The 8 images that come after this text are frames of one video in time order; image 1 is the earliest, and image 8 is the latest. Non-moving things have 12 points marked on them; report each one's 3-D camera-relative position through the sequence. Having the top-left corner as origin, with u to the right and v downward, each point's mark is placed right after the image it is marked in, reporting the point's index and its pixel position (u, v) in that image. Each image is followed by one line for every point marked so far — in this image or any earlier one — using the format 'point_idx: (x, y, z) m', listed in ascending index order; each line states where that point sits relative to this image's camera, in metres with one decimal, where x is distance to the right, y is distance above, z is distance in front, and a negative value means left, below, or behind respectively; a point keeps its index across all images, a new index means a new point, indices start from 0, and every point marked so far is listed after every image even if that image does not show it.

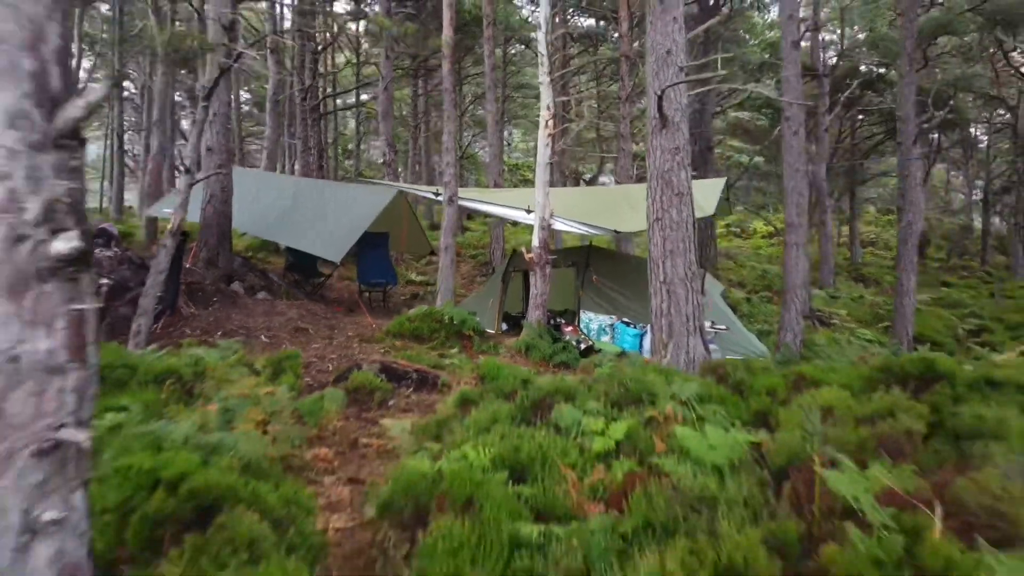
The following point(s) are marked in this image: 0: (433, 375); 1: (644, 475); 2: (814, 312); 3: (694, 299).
0: (-0.4, -0.4, +4.1) m
1: (+0.3, -0.4, +2.2) m
2: (+2.7, -0.2, +8.0) m
3: (+0.9, -0.1, +4.6) m
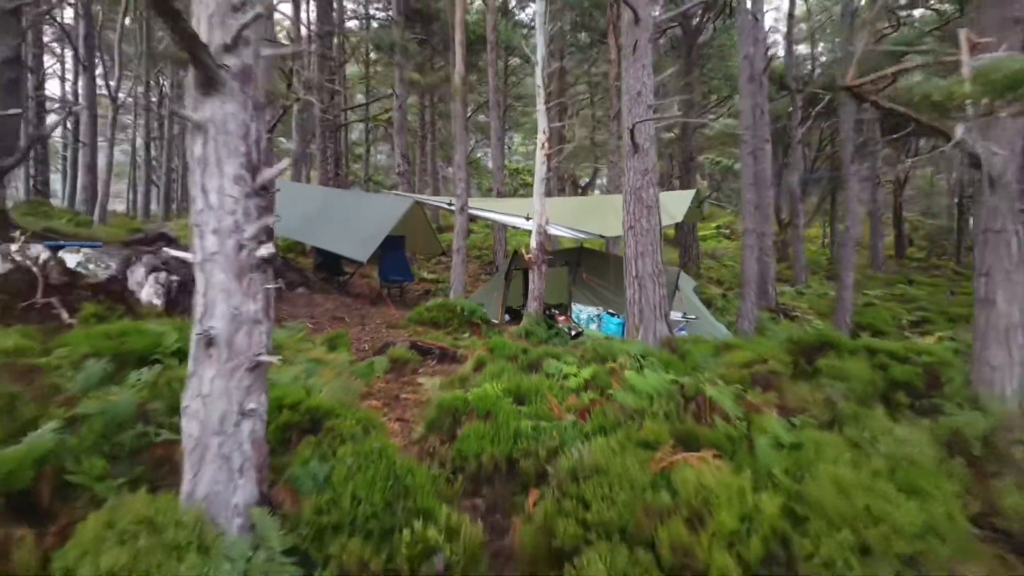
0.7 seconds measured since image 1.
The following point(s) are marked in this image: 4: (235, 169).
0: (-0.4, -0.4, +5.3) m
1: (+0.3, -0.4, +3.3) m
2: (+2.7, -0.2, +9.1) m
3: (+0.9, 0.0, +5.7) m
4: (-0.8, +0.3, +2.6) m
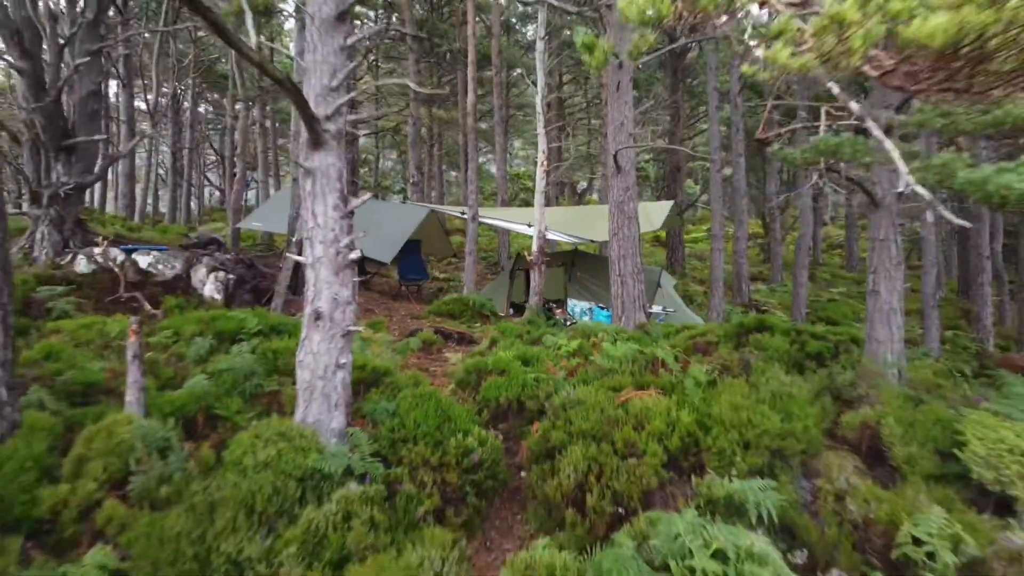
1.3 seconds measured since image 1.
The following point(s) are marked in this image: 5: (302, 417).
0: (-0.3, -0.4, +6.5) m
1: (+0.4, -0.4, +4.5) m
2: (+2.7, -0.1, +10.4) m
3: (+1.0, 0.0, +6.9) m
4: (-0.8, +0.4, +3.8) m
5: (-0.9, -0.5, +3.8) m
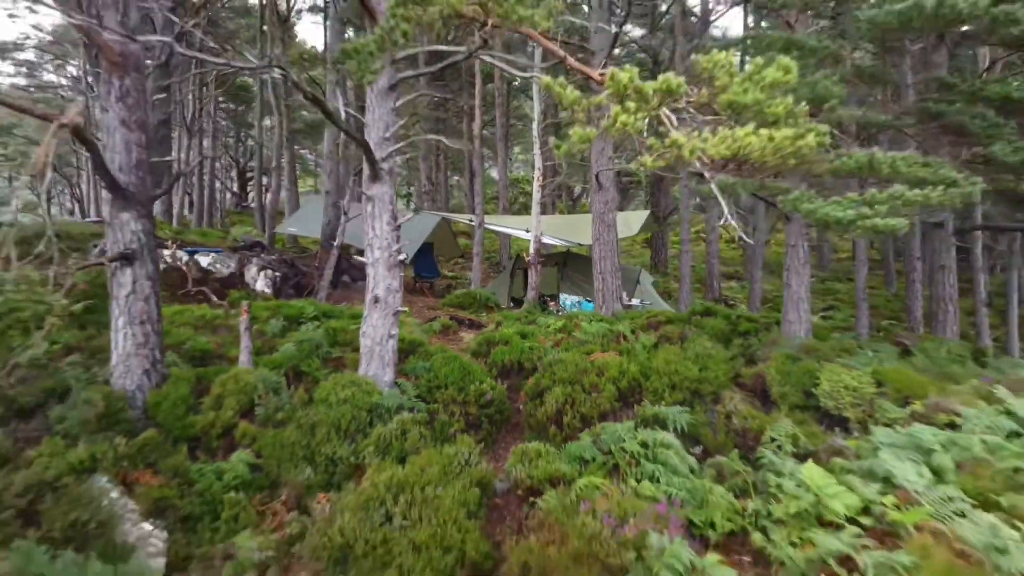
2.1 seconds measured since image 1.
0: (-0.3, -0.3, +8.1) m
1: (+0.4, -0.3, +6.1) m
2: (+2.7, -0.1, +11.9) m
3: (+1.0, +0.1, +8.5) m
4: (-0.7, +0.4, +5.4) m
5: (-0.9, -0.5, +5.4) m
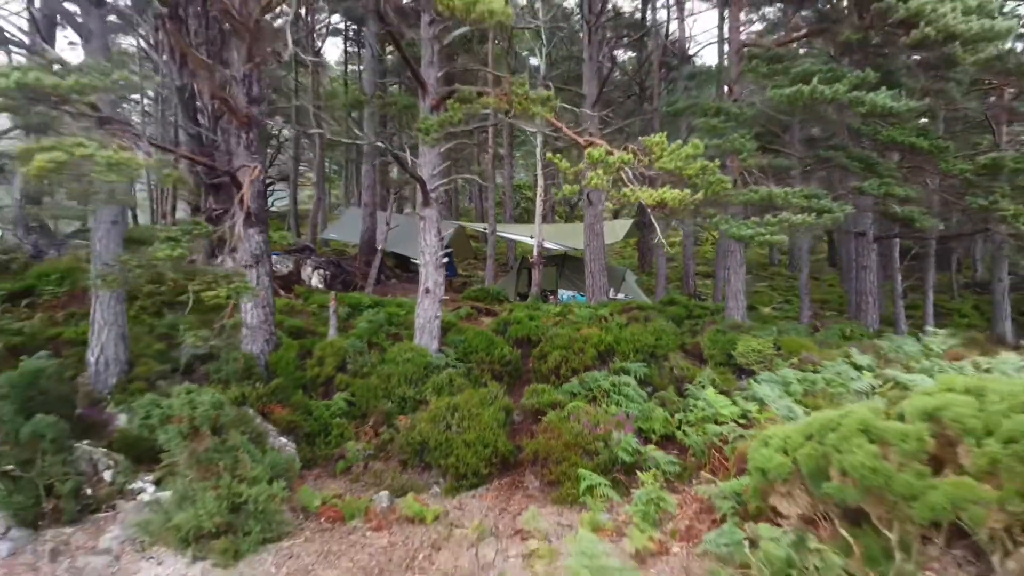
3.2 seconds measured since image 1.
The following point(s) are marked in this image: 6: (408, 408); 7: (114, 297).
0: (-0.2, -0.3, +10.2) m
1: (+0.5, -0.3, +8.2) m
2: (+2.8, 0.0, +14.1) m
3: (+1.1, +0.1, +10.7) m
4: (-0.7, +0.5, +7.6) m
5: (-0.8, -0.4, +7.5) m
6: (-0.8, -0.9, +6.6) m
7: (-3.1, -0.1, +7.2) m
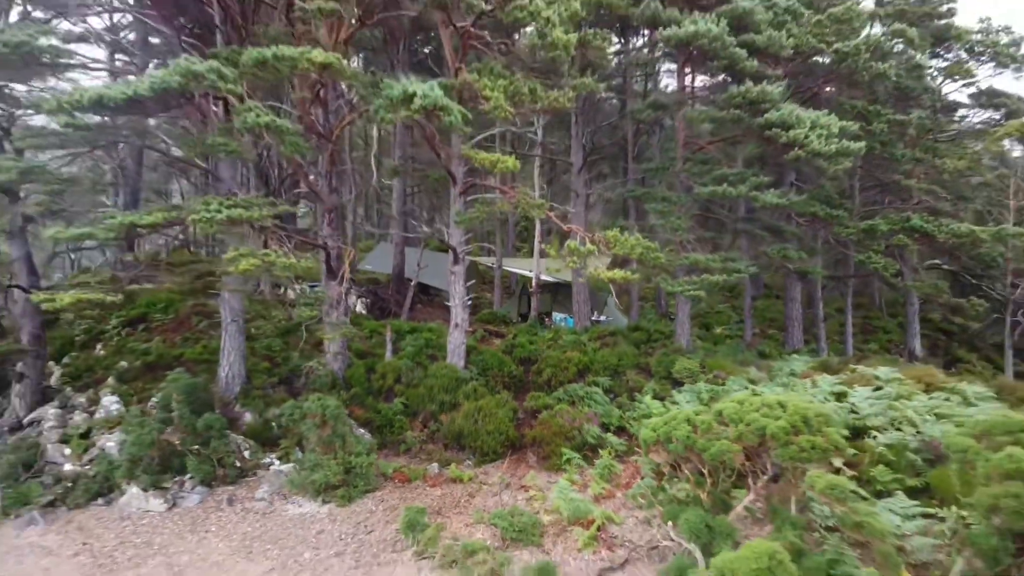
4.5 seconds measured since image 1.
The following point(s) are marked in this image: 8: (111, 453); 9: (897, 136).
0: (-0.2, -0.7, +13.2) m
1: (+0.5, -0.7, +11.3) m
2: (+2.9, -0.4, +17.1) m
3: (+1.1, -0.3, +13.7) m
4: (-0.6, +0.1, +10.6) m
5: (-0.7, -0.8, +10.6) m
6: (-0.7, -1.3, +9.6) m
7: (-3.1, -0.5, +10.2) m
8: (-3.9, -1.6, +8.9) m
9: (+5.0, +2.0, +11.8) m
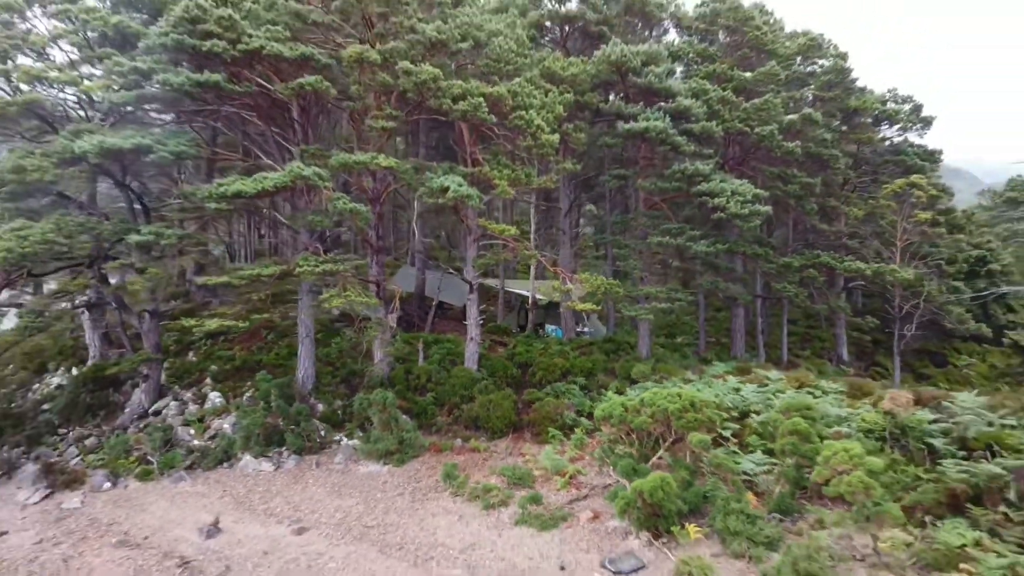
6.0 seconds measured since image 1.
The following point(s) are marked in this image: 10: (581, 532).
0: (-0.1, -1.0, +16.8) m
1: (+0.5, -1.0, +14.8) m
2: (+2.9, -0.8, +20.6) m
3: (+1.1, -0.6, +17.2) m
4: (-0.6, -0.3, +14.1) m
5: (-0.7, -1.2, +14.1) m
6: (-0.7, -1.6, +13.2) m
7: (-3.1, -0.8, +13.7) m
8: (-3.9, -2.0, +12.5) m
9: (+5.0, +1.6, +15.4) m
10: (+0.7, -2.4, +8.9) m
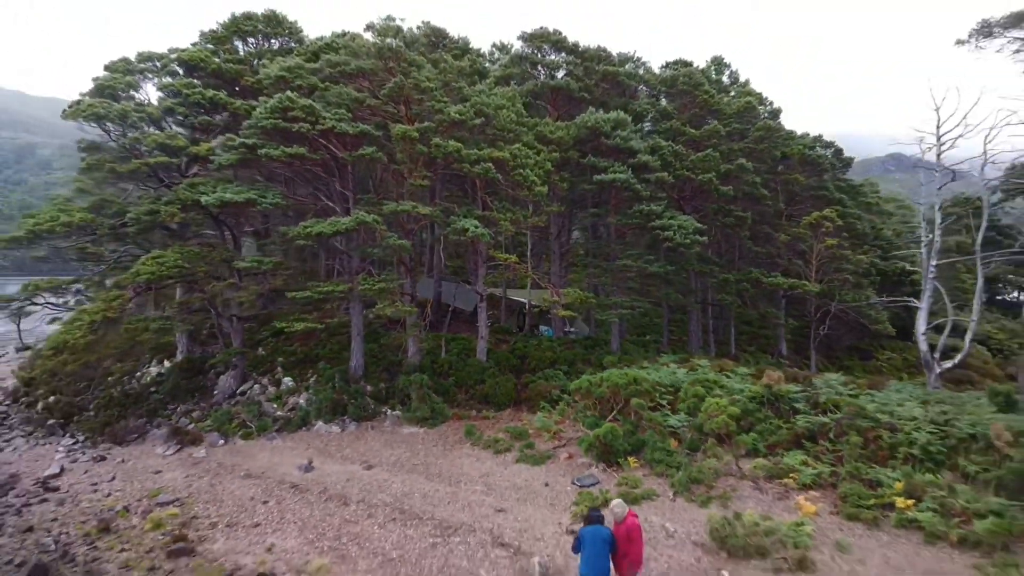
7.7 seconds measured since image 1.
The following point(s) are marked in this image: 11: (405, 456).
0: (-0.1, -1.2, +21.2) m
1: (+0.6, -1.2, +19.2) m
2: (+2.9, -1.0, +25.0) m
3: (+1.2, -0.9, +21.6) m
4: (-0.6, -0.5, +18.5) m
5: (-0.7, -1.4, +18.5) m
6: (-0.7, -1.8, +17.6) m
7: (-3.0, -1.0, +18.1) m
8: (-3.9, -2.2, +16.8) m
9: (+5.0, +1.4, +19.8) m
10: (+0.7, -2.6, +13.3) m
11: (-1.7, -2.7, +14.4) m
